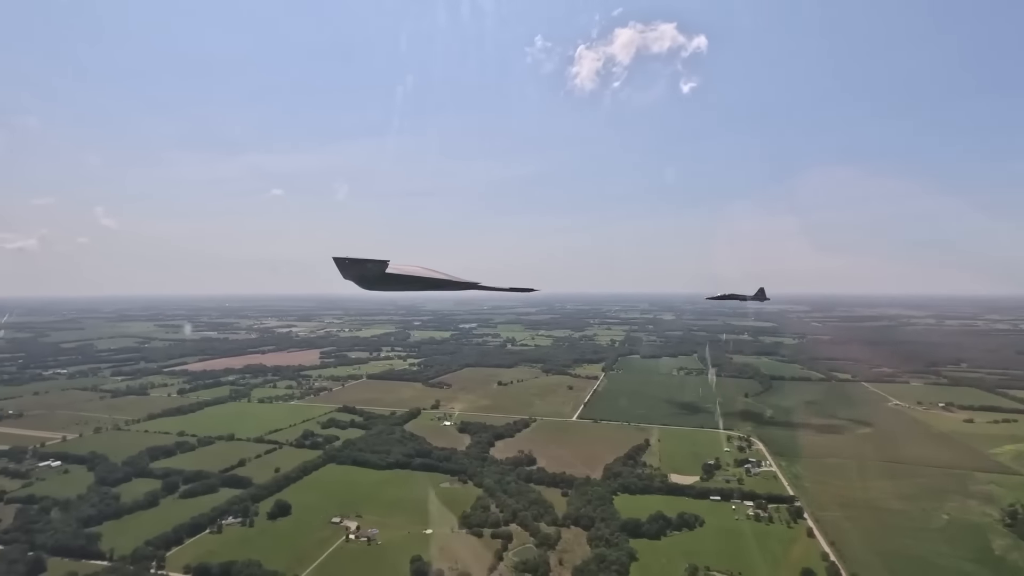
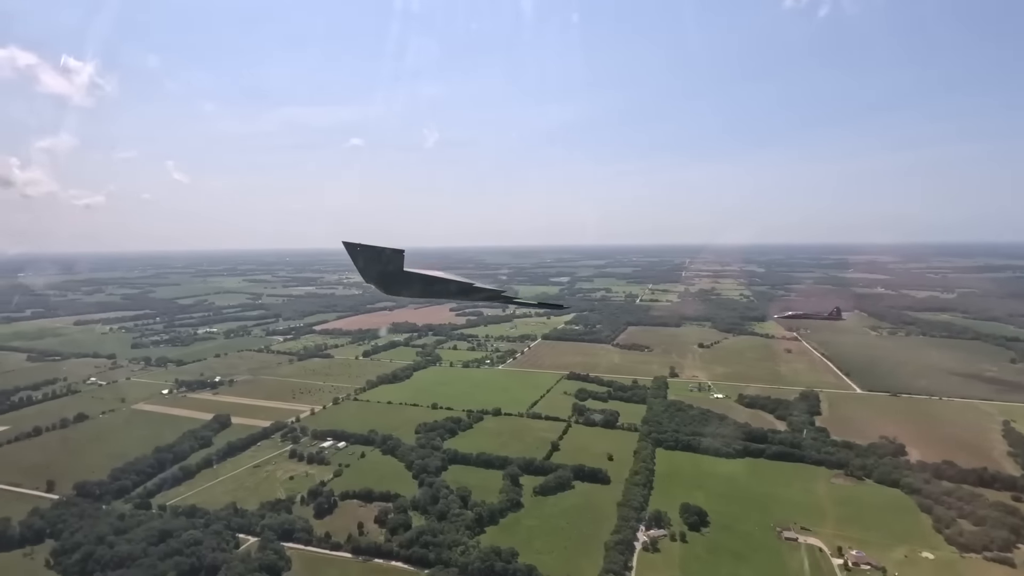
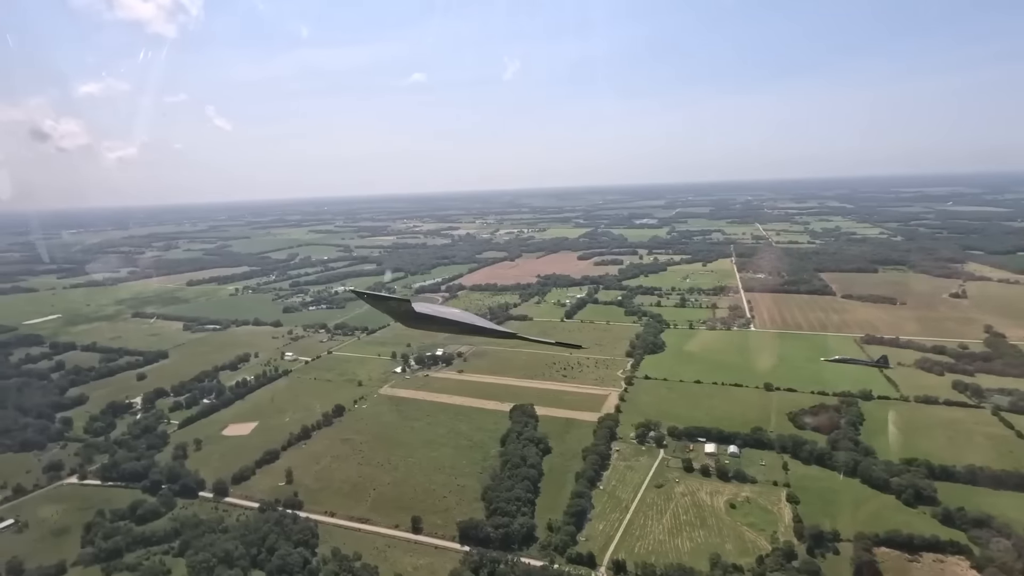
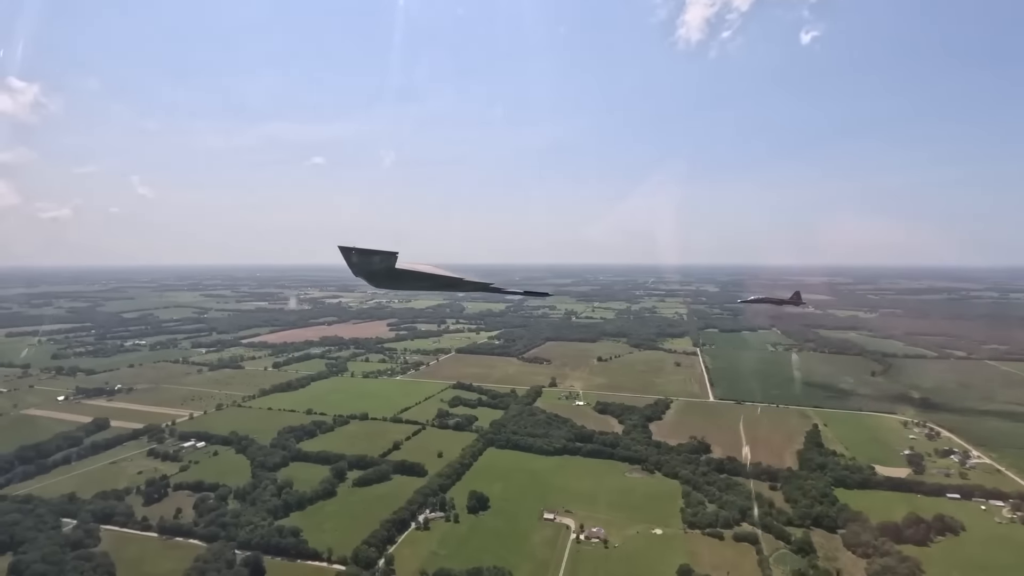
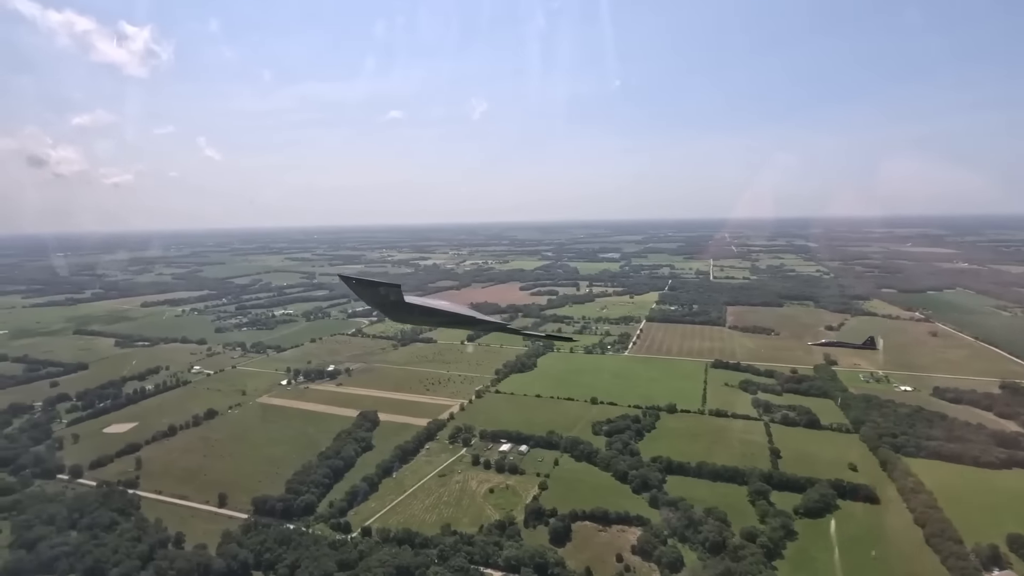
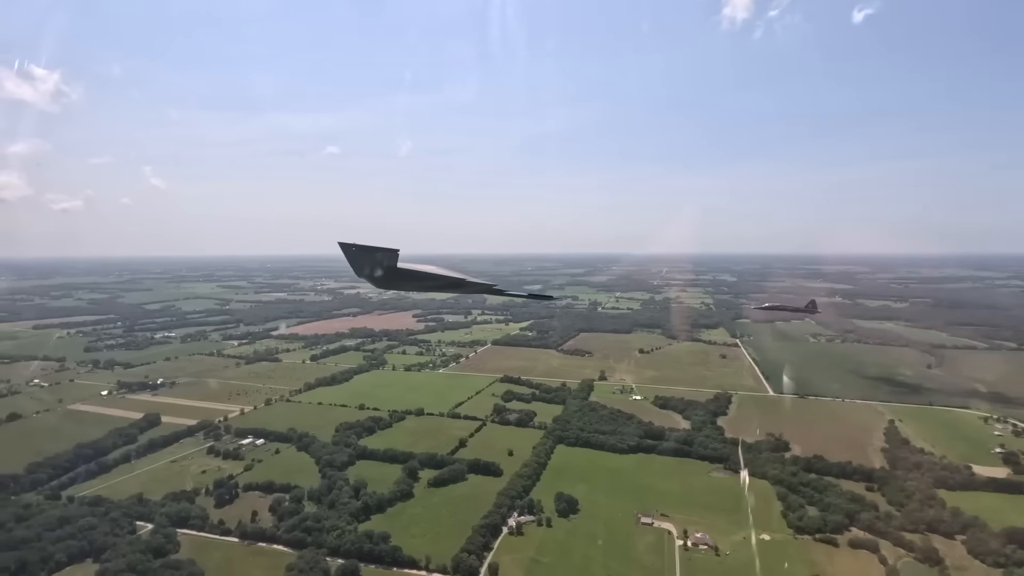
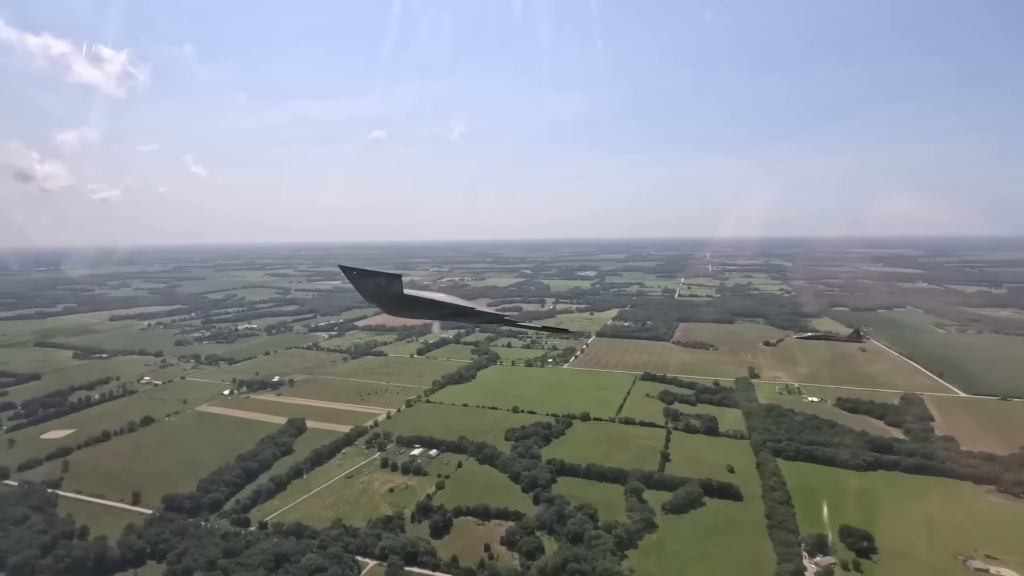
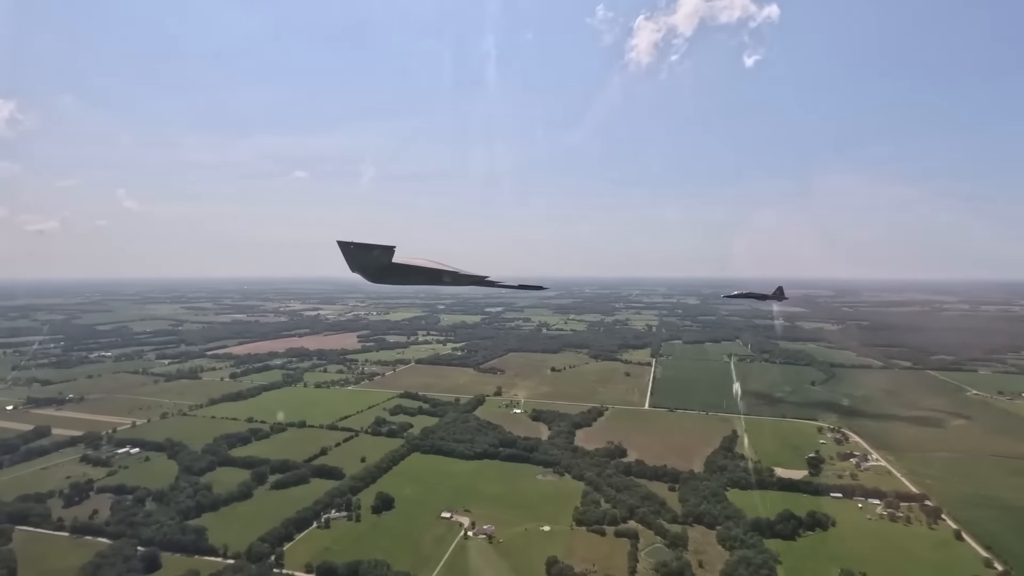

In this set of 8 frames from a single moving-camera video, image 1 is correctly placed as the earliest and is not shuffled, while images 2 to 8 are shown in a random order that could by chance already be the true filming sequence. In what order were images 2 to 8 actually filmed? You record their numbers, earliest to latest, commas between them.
8, 4, 6, 2, 7, 5, 3
